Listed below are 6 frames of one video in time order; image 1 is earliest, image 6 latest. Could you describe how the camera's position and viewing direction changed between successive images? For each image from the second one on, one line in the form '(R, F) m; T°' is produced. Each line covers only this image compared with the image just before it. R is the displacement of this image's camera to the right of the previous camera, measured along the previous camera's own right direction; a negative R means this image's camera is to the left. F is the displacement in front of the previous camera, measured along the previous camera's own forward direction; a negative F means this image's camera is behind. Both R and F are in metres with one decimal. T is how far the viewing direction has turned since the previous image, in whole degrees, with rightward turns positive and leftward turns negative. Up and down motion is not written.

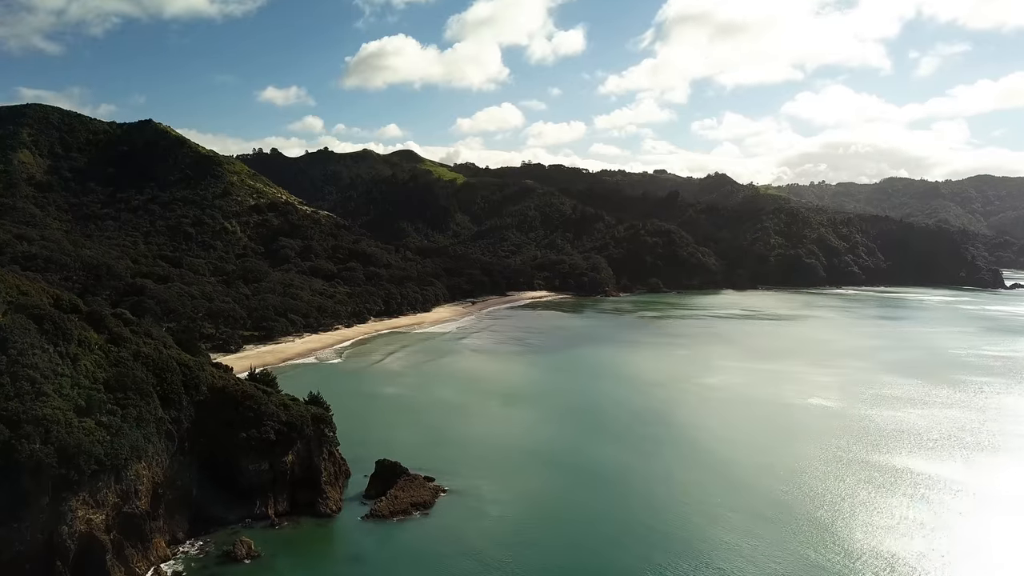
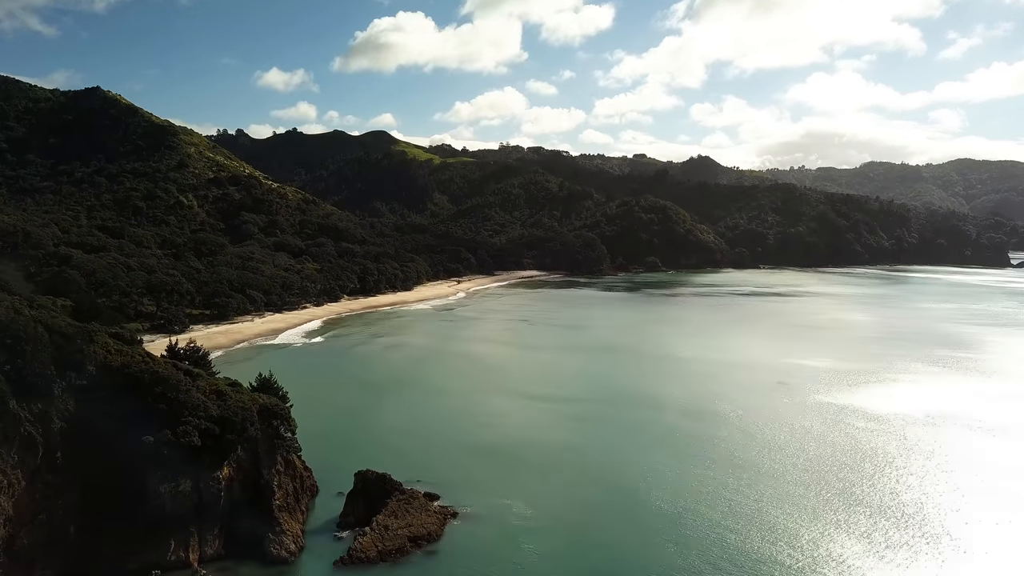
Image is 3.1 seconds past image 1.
(-1.6, +7.0) m; +2°
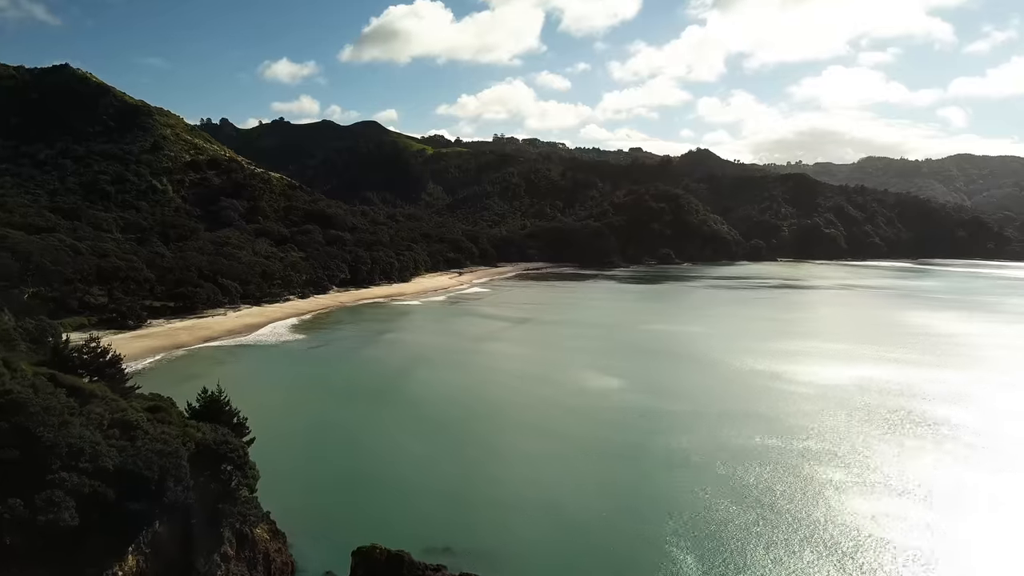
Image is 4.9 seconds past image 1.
(-1.6, +6.0) m; +1°
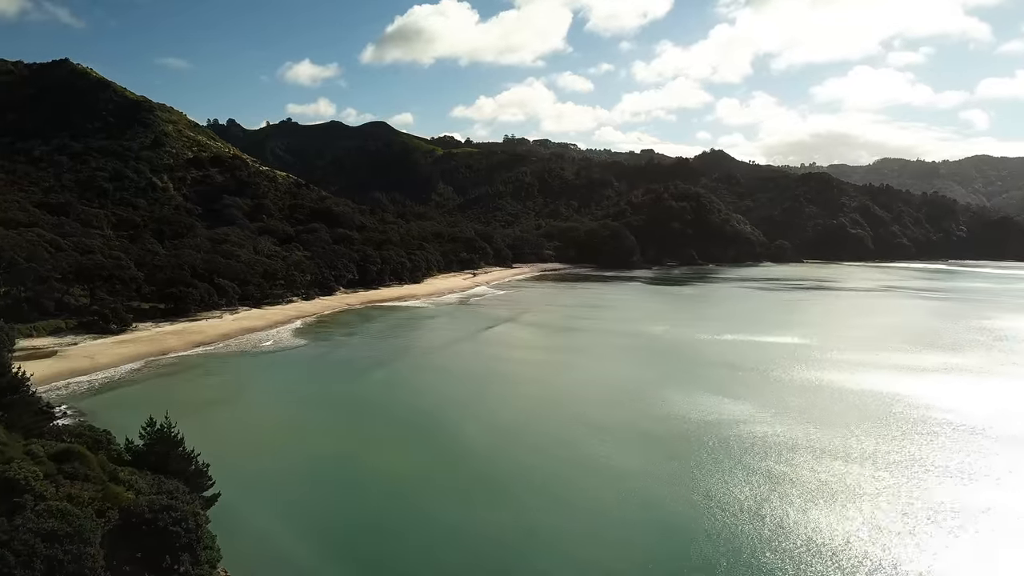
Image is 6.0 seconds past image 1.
(-0.9, +3.4) m; -1°
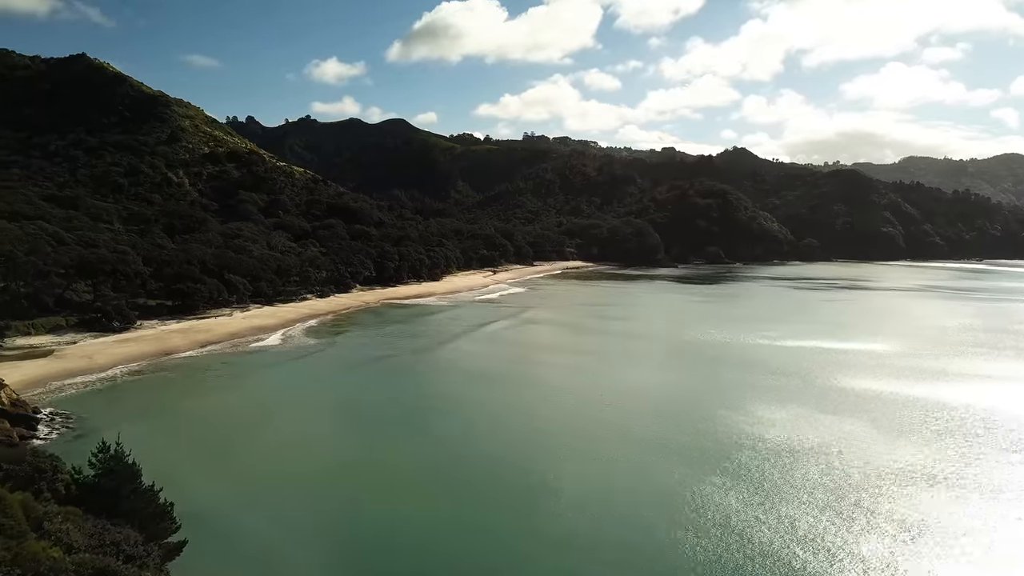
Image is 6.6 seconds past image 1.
(-0.5, +2.0) m; -1°
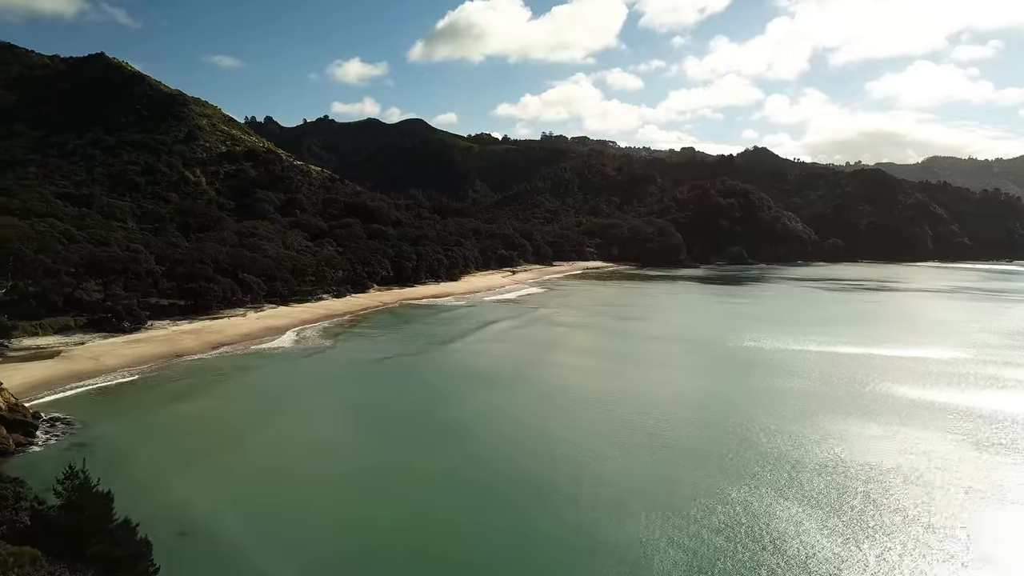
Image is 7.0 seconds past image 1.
(-0.4, +1.2) m; -1°
